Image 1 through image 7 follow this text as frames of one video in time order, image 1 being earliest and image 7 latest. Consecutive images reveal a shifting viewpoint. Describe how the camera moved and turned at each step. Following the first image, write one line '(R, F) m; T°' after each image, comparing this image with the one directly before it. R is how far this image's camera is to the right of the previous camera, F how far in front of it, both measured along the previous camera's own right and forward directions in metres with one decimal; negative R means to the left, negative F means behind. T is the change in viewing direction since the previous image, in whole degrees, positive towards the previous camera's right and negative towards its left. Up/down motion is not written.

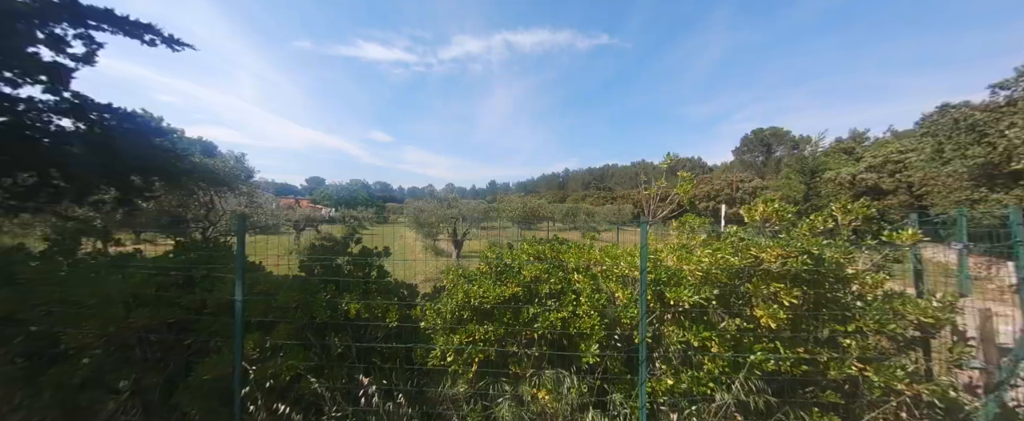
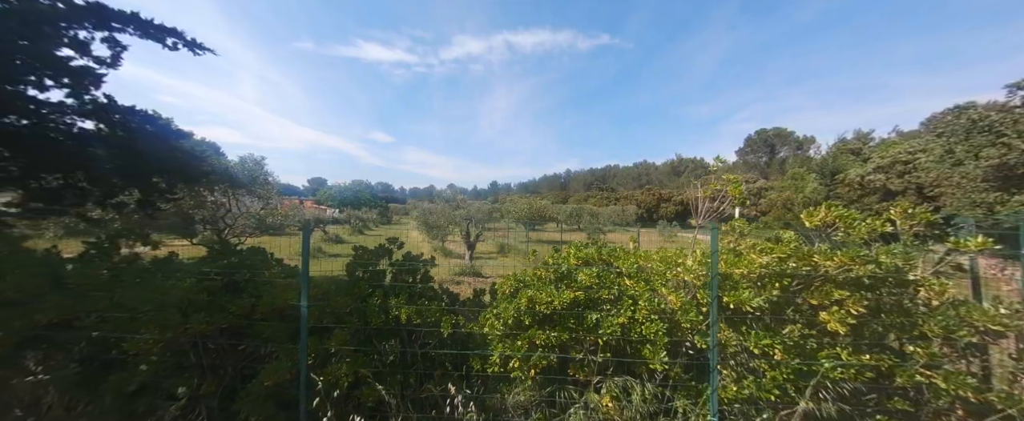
(-0.4, 0.0) m; 0°
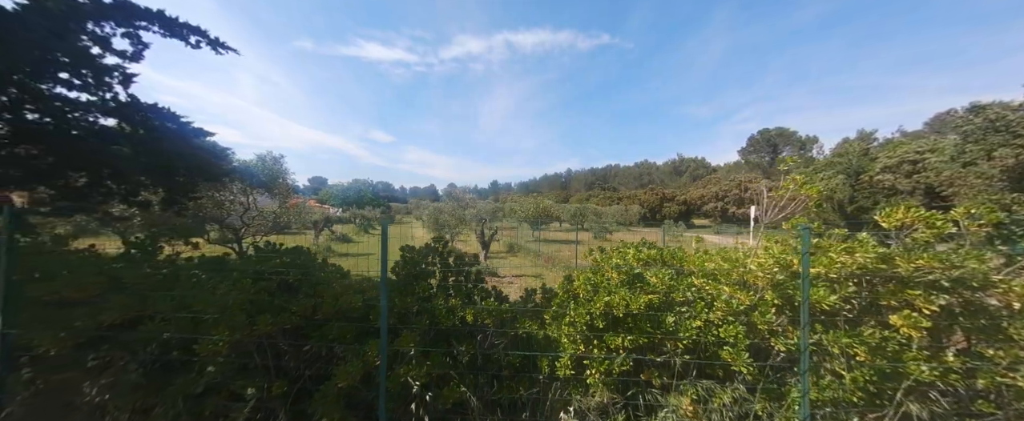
(-0.5, 0.0) m; 0°
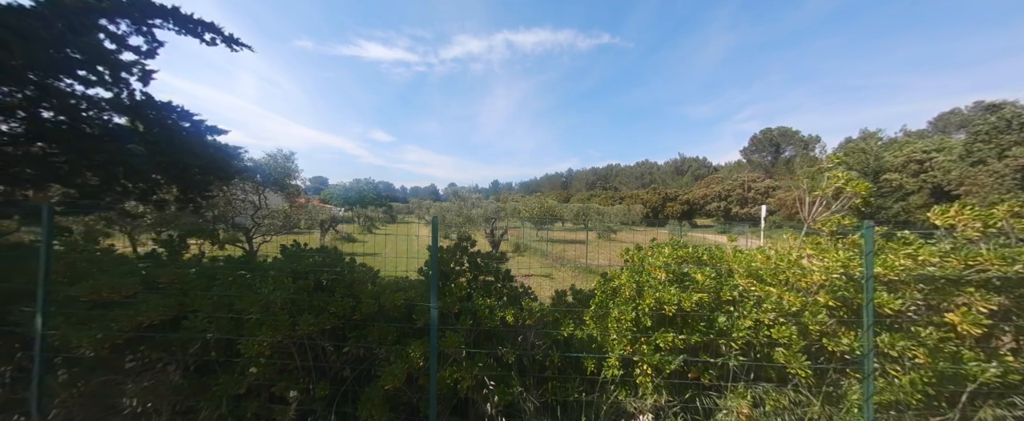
(-0.3, 0.0) m; 0°
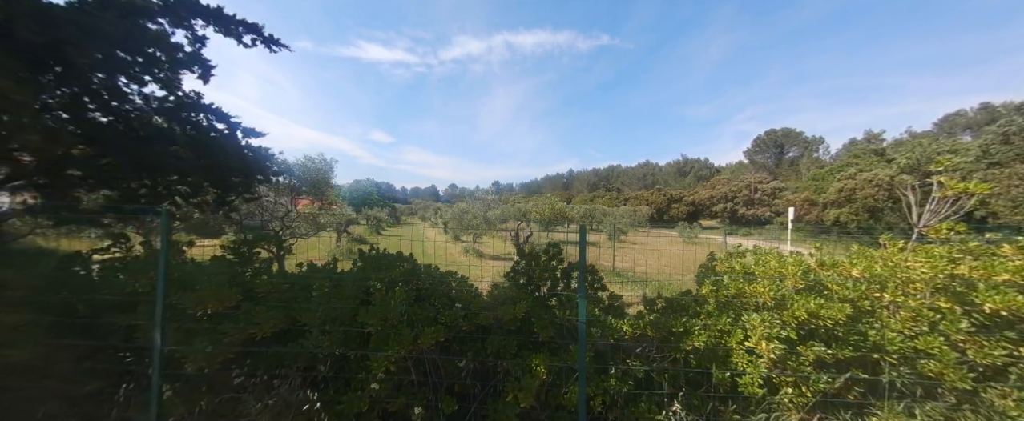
(-0.8, +0.1) m; 0°
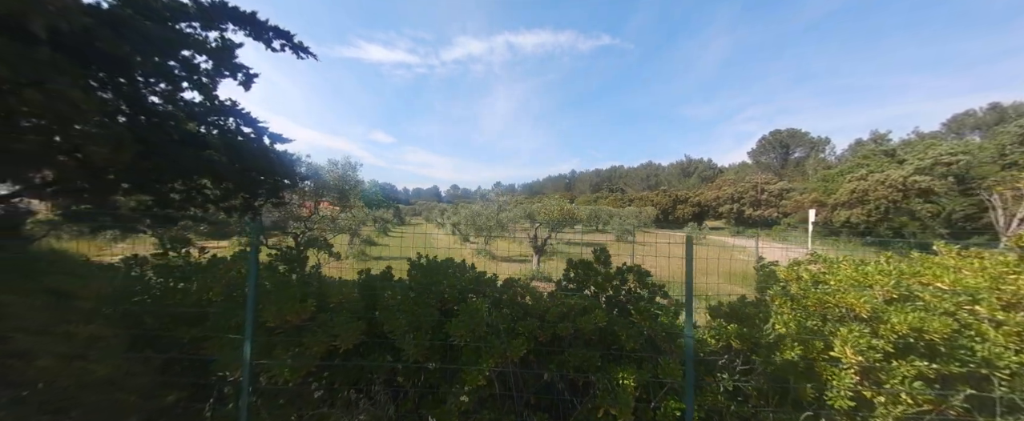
(-0.5, +0.1) m; 0°
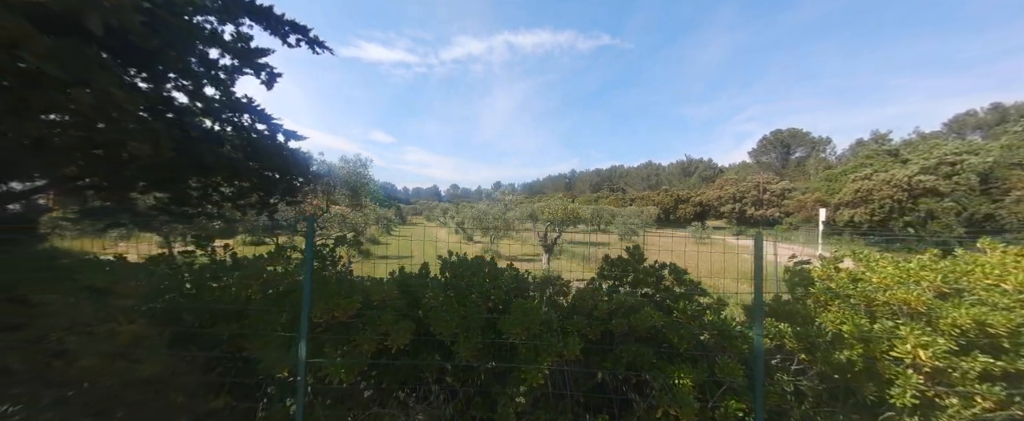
(-0.3, 0.0) m; 0°
